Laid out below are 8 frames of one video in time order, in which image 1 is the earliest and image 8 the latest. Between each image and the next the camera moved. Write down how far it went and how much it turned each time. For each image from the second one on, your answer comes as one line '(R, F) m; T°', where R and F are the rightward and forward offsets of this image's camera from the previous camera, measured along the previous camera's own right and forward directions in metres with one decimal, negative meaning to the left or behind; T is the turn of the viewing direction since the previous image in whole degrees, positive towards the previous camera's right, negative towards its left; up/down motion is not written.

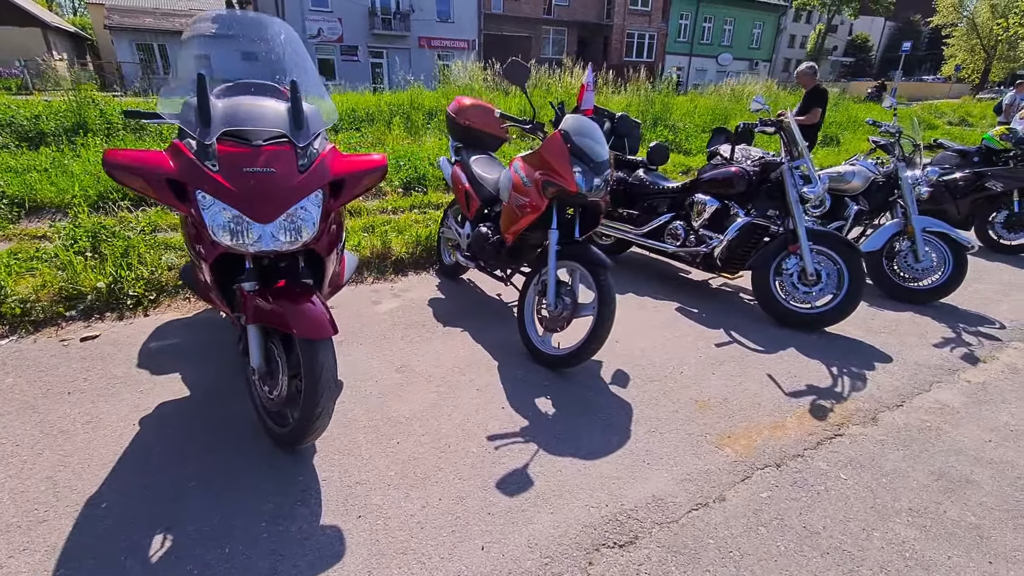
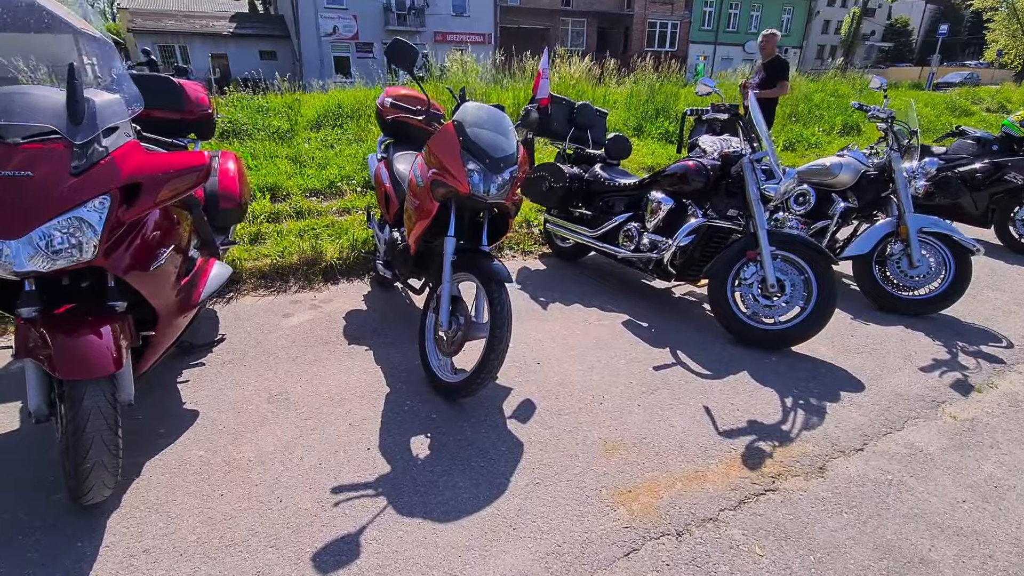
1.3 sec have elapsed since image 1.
(+0.8, +0.5) m; -3°
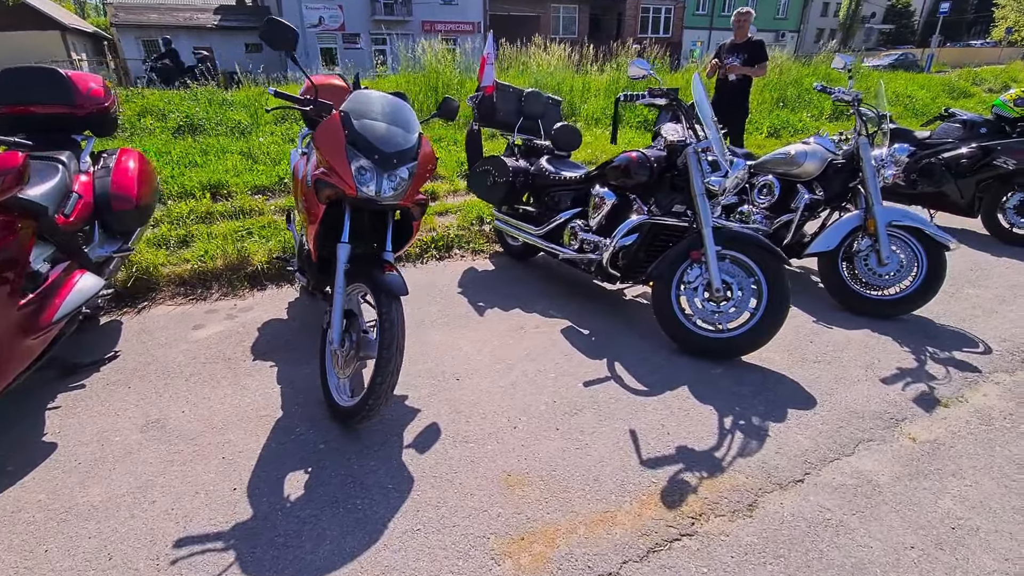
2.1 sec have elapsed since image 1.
(+0.5, +0.4) m; 0°
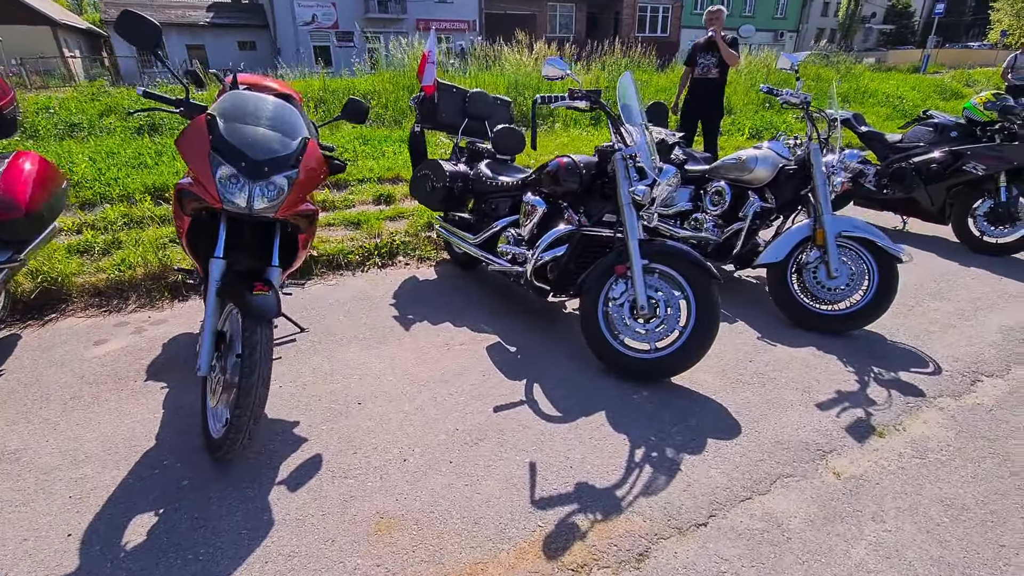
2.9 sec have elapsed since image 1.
(+0.5, +0.2) m; 0°
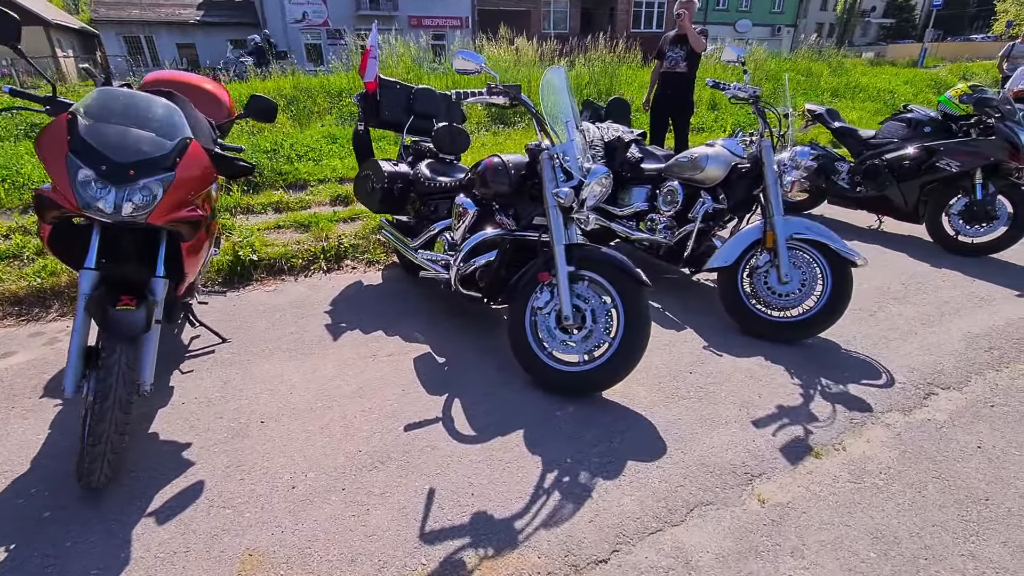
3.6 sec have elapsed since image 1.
(+0.5, +0.2) m; 0°
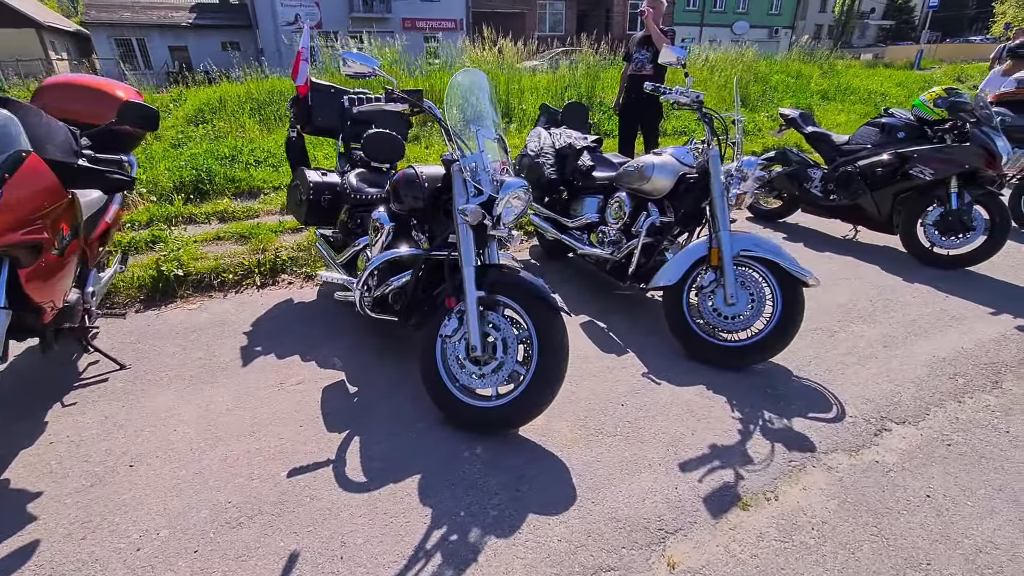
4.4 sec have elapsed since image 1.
(+0.5, +0.3) m; 0°
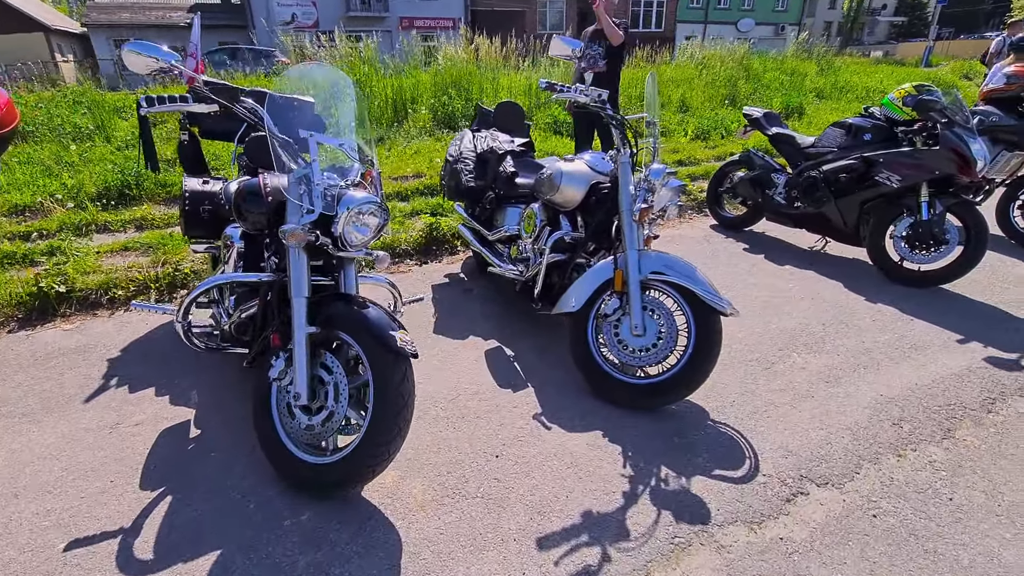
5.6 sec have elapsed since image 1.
(+0.7, +0.4) m; -1°
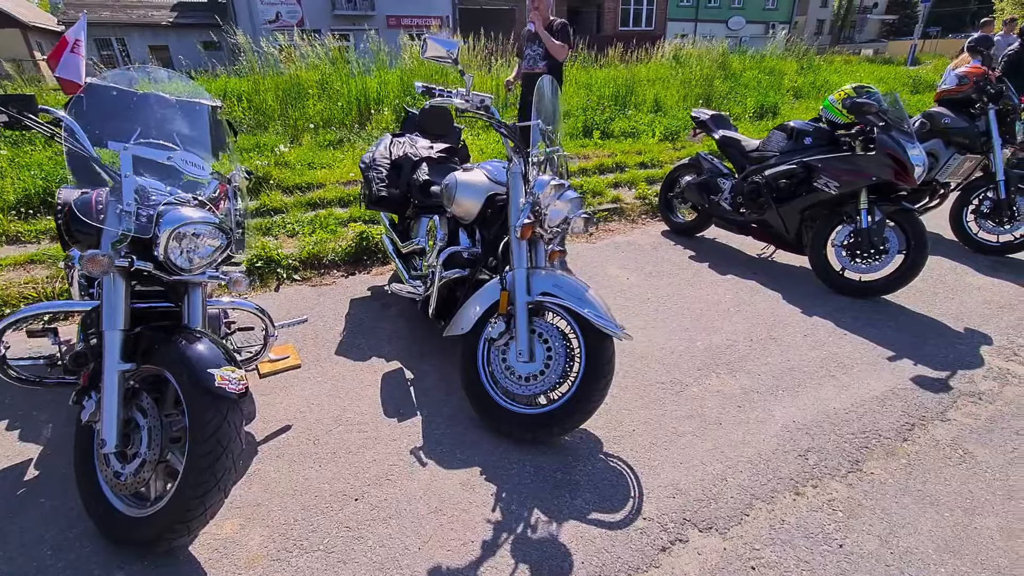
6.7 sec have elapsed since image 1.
(+0.6, +0.2) m; 0°
